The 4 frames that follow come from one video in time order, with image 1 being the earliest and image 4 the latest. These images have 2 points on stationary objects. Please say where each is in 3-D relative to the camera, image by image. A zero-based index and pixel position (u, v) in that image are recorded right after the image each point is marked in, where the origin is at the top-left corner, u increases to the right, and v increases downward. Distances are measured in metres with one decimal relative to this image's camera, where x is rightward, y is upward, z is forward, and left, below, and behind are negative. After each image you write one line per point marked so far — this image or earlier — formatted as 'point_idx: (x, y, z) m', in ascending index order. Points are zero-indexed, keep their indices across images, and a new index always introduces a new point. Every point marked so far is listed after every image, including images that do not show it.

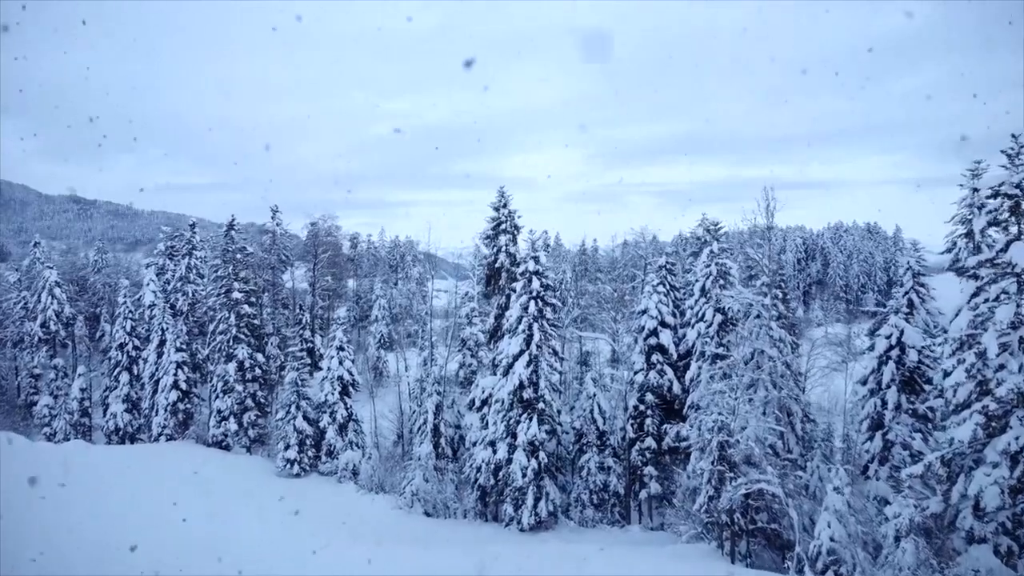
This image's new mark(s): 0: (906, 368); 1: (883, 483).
0: (+12.0, -2.5, +17.2) m
1: (+11.3, -5.9, +17.1) m
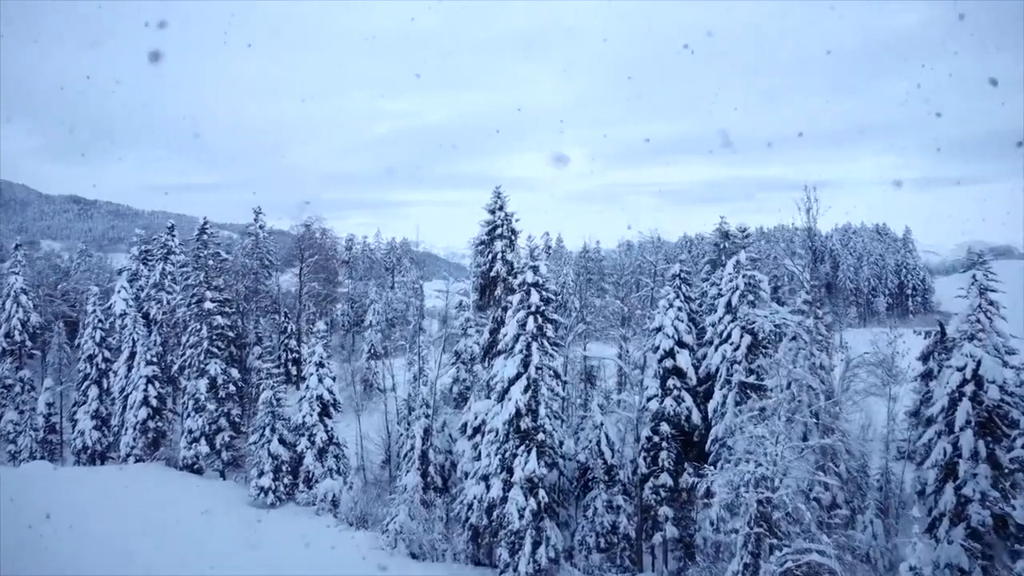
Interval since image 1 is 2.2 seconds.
0: (+11.8, -3.0, +14.2) m
1: (+11.1, -6.4, +14.1) m
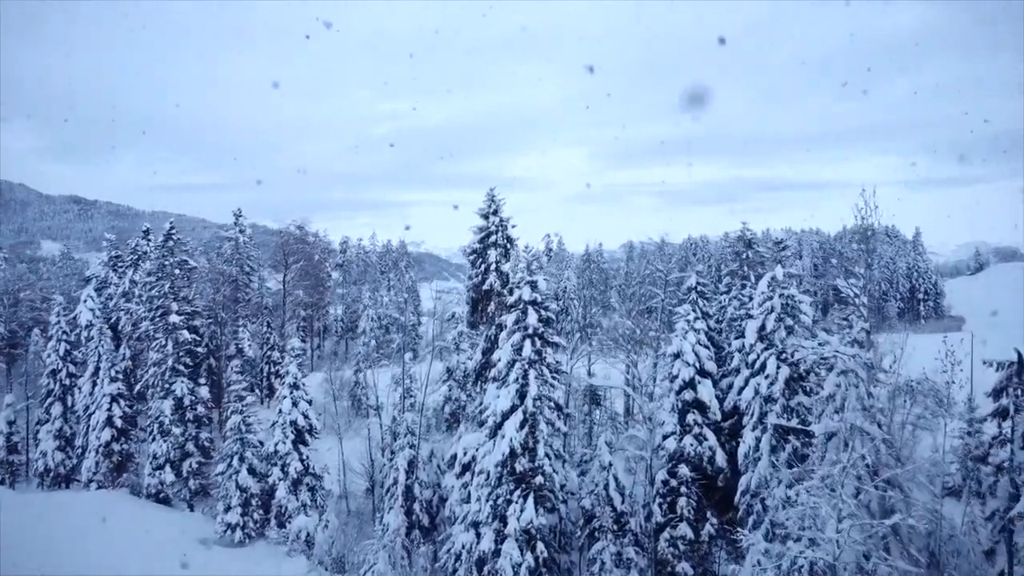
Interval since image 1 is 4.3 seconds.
0: (+11.6, -3.6, +11.2) m
1: (+10.9, -7.0, +11.1) m
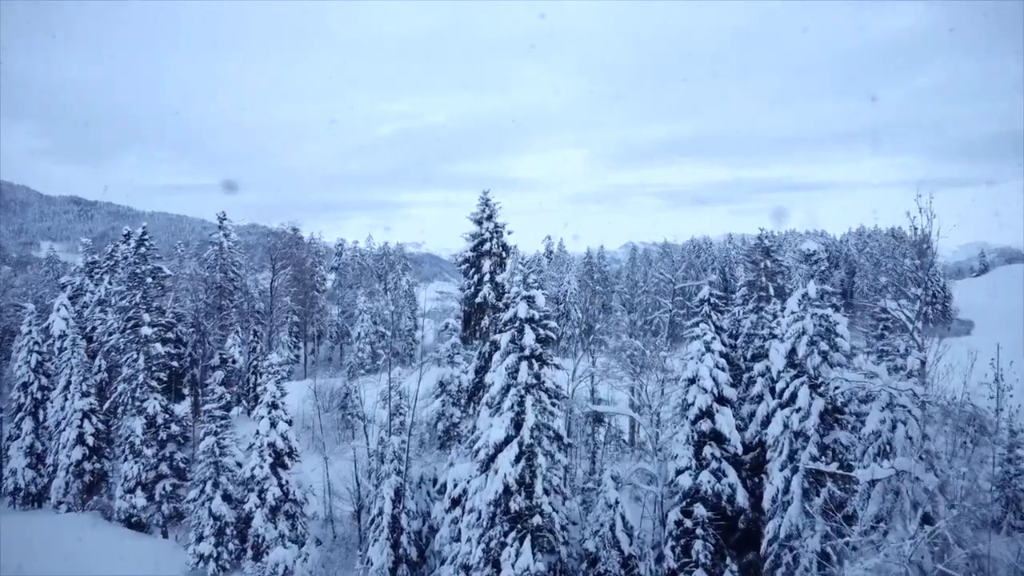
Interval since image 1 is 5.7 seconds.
0: (+11.5, -4.1, +9.2) m
1: (+10.7, -7.5, +9.1) m
